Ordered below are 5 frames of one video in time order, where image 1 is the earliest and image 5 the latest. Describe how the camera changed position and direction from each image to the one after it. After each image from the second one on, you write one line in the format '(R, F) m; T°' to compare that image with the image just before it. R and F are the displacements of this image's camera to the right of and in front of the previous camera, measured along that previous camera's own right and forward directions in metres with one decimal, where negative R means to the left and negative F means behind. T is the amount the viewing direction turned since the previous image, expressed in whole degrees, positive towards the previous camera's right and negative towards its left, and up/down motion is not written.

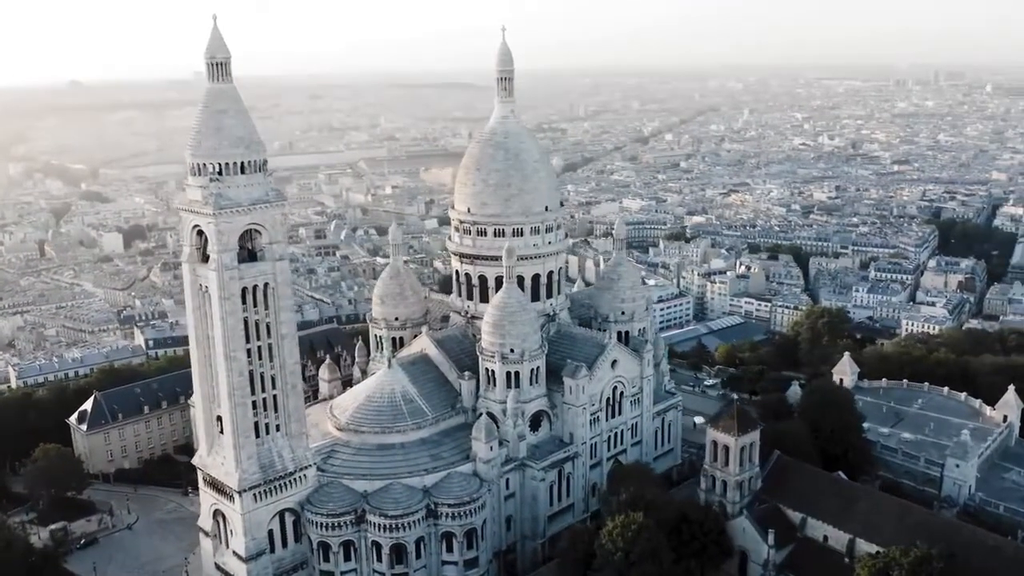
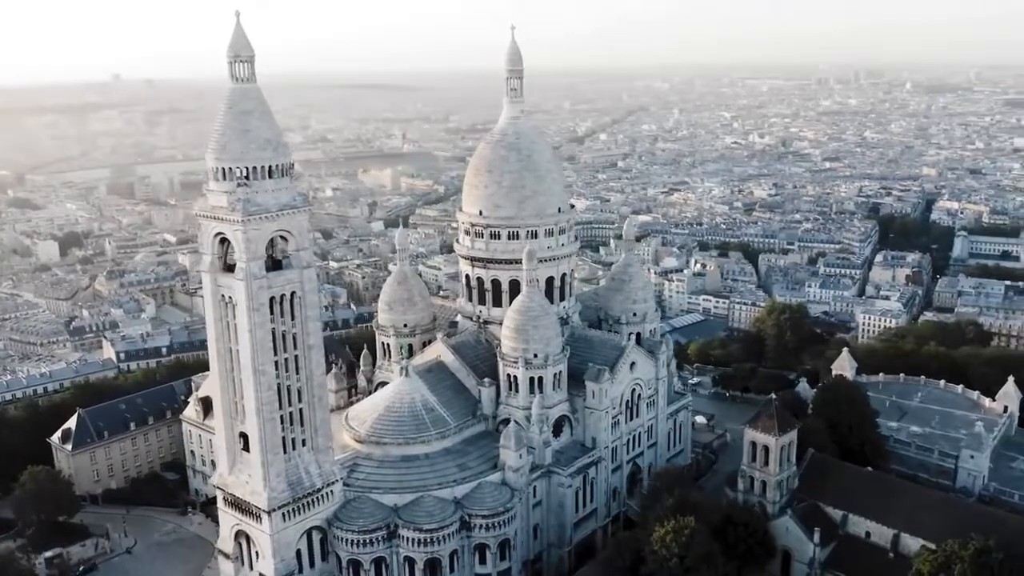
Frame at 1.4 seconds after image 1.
(-5.4, +1.4) m; +5°
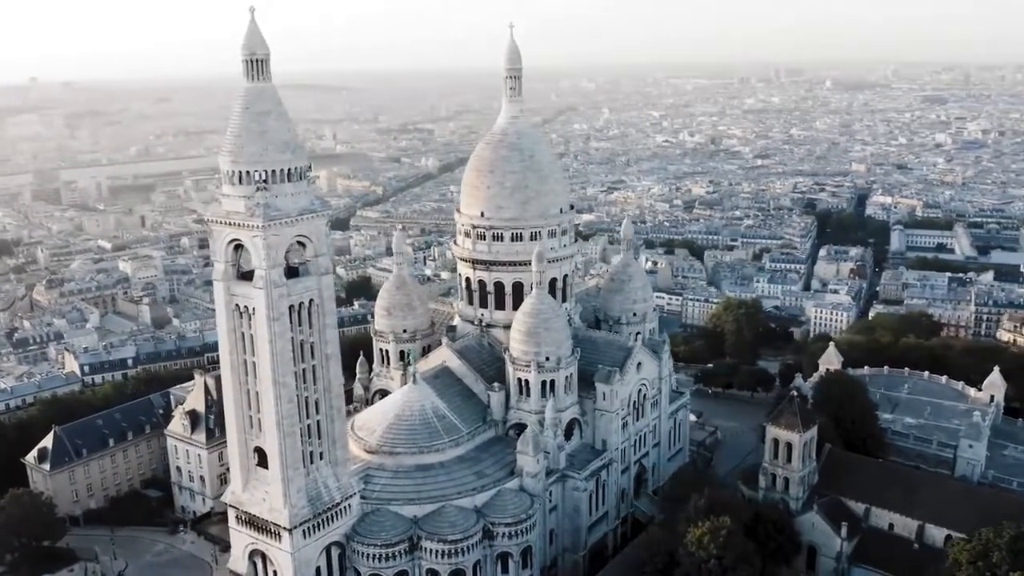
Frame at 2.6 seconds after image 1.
(-4.7, +1.1) m; +5°
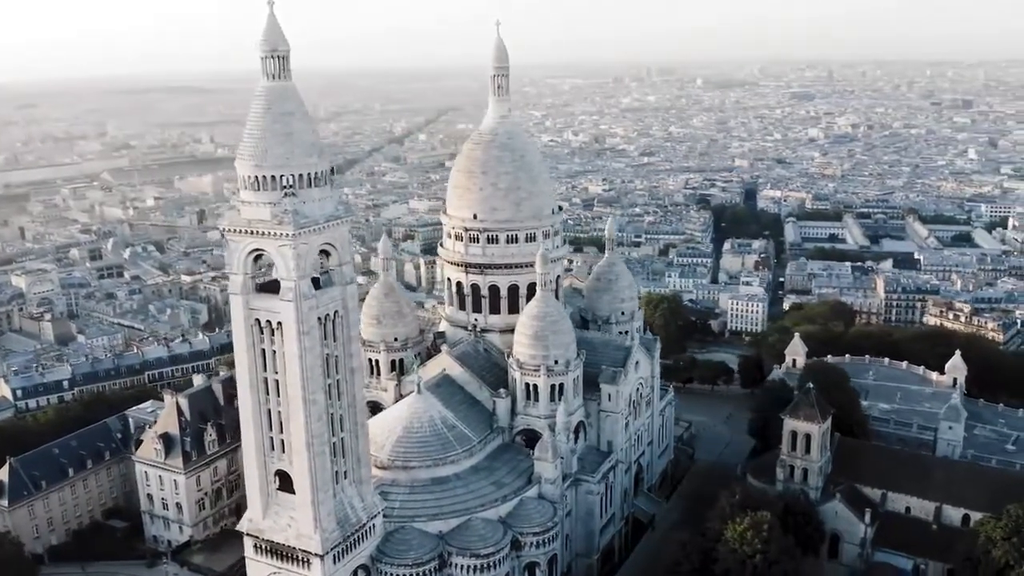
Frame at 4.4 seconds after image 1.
(-7.1, +1.7) m; +8°
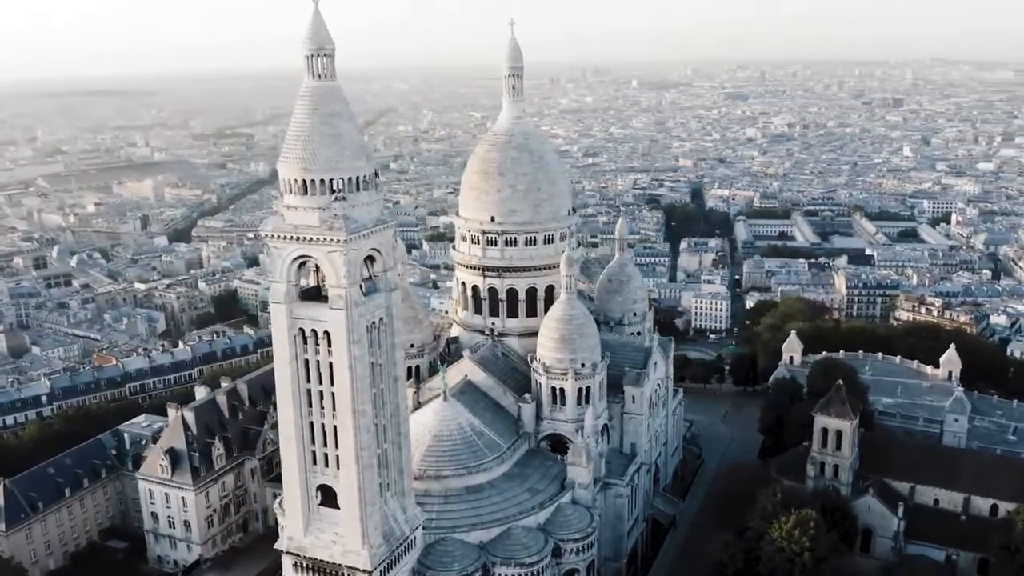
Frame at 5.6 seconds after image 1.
(-4.9, +1.0) m; +4°
